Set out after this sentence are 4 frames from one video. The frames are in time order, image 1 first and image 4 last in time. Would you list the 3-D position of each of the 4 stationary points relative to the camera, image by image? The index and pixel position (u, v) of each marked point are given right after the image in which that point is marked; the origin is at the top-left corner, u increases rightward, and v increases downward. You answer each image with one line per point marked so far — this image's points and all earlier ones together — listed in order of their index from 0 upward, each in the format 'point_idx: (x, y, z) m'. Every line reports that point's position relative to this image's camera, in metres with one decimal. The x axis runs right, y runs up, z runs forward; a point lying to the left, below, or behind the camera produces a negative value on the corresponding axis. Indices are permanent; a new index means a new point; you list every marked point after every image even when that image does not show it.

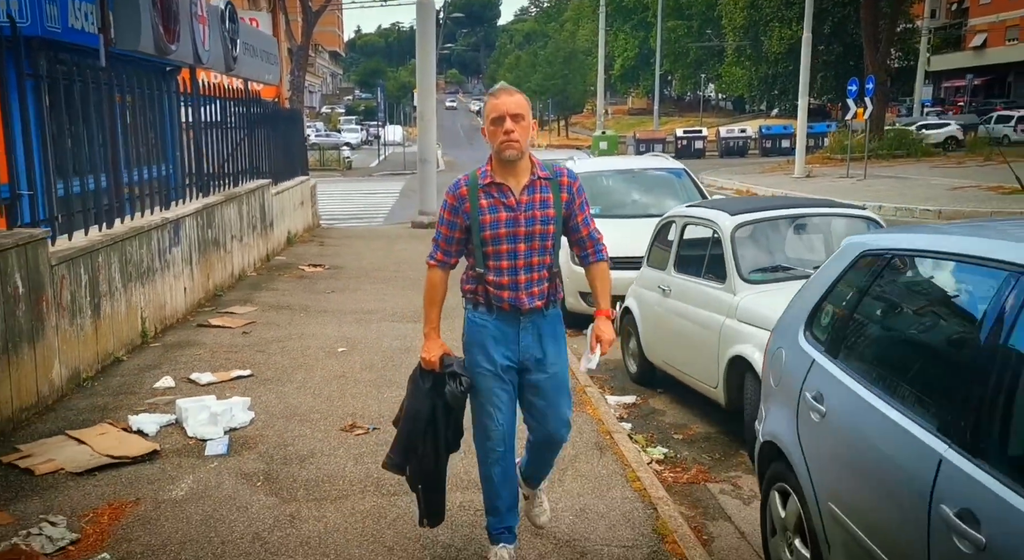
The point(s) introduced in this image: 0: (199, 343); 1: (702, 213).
0: (-2.6, -0.5, +7.8) m
1: (+1.2, +0.4, +6.2) m
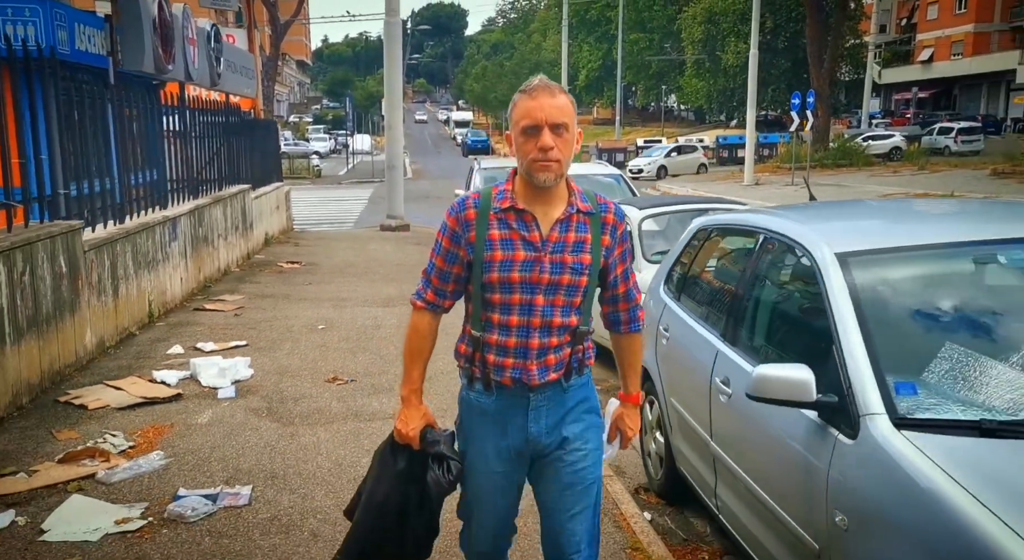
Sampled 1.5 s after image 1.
0: (-3.0, -0.4, +9.0) m
1: (+0.9, +0.6, +7.6) m
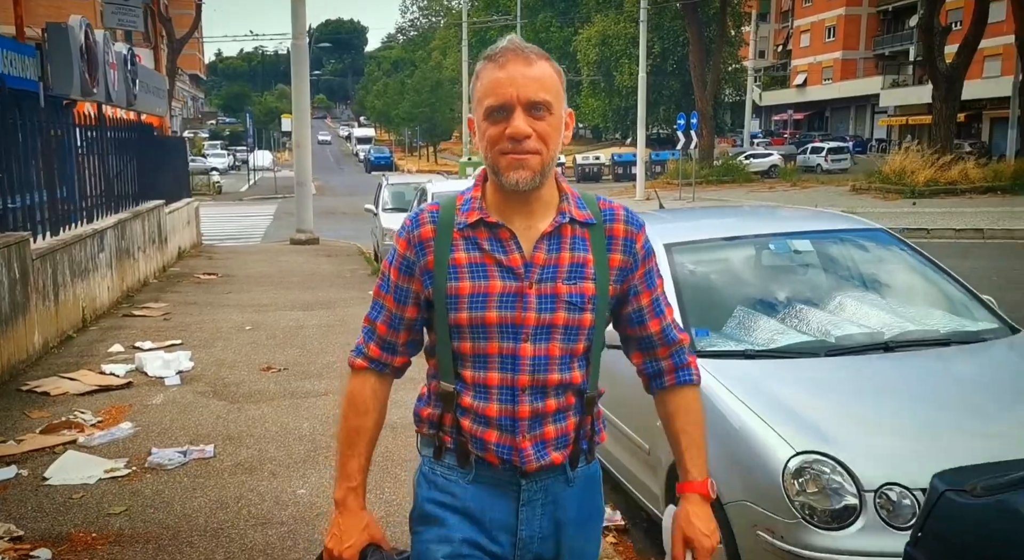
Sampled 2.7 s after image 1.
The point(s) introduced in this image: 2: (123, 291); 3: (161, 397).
0: (-3.9, -0.5, +9.8) m
1: (0.0, +0.6, +8.7) m
2: (-4.8, -0.1, +11.9) m
3: (-2.4, -0.8, +6.7) m
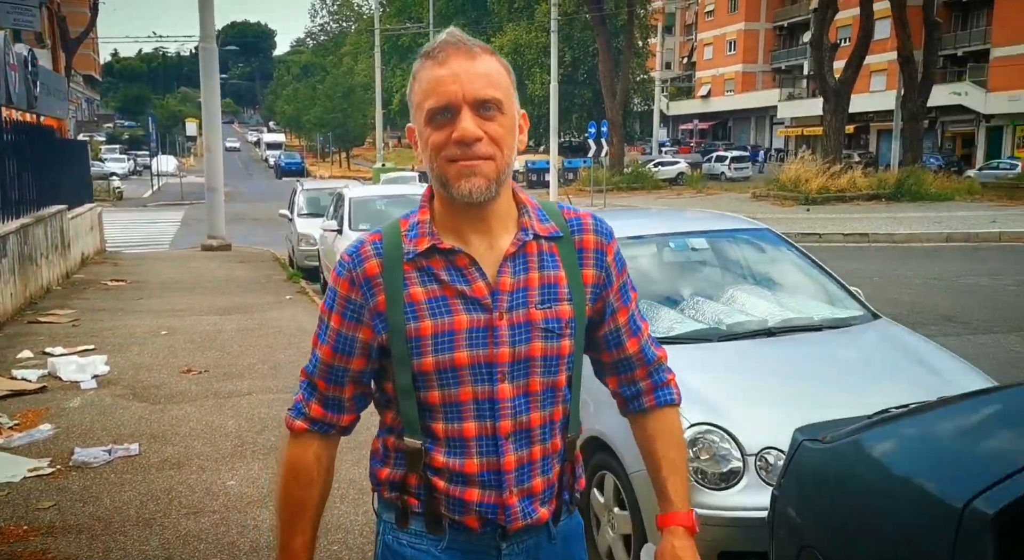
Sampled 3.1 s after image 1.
0: (-4.8, -0.5, +9.7) m
1: (-0.7, +0.5, +9.0) m
2: (-5.9, -0.2, +11.7) m
3: (-3.0, -0.8, +6.7) m
